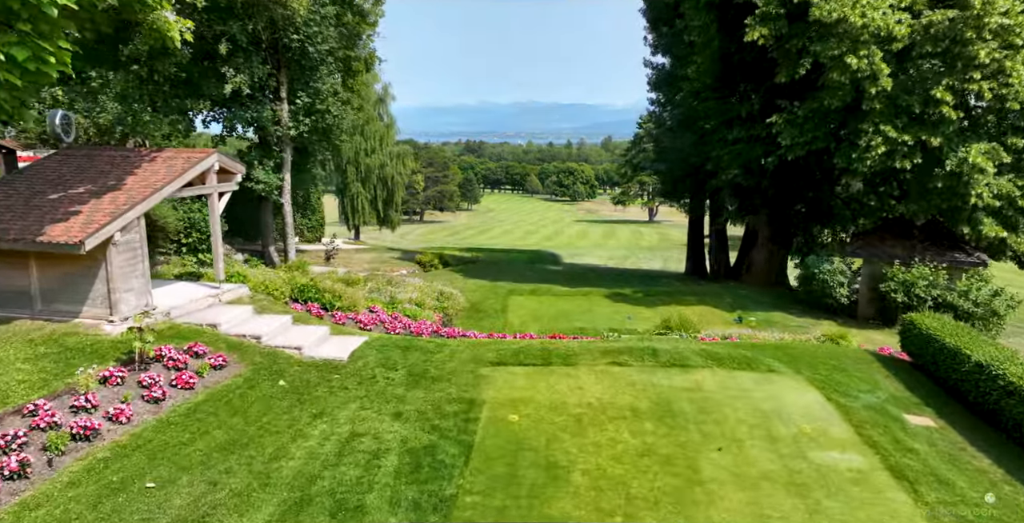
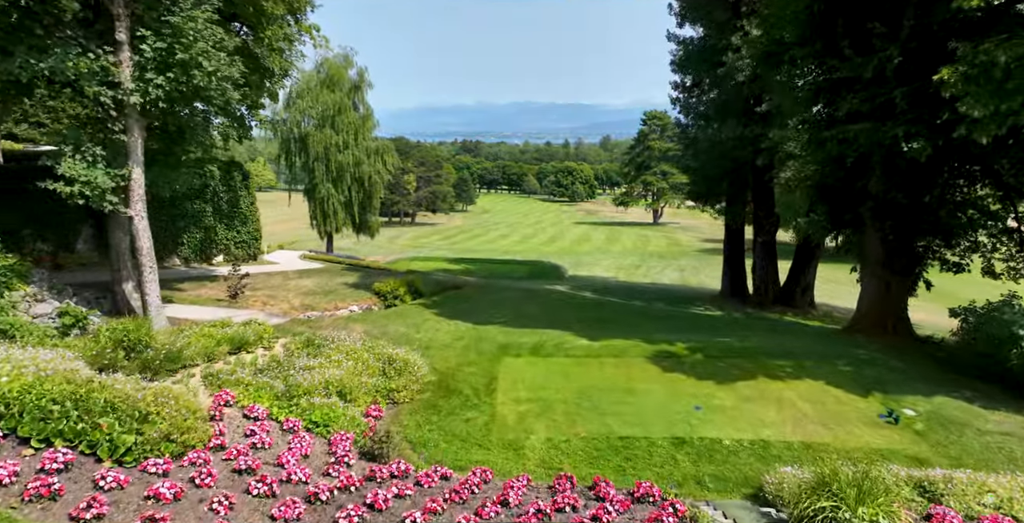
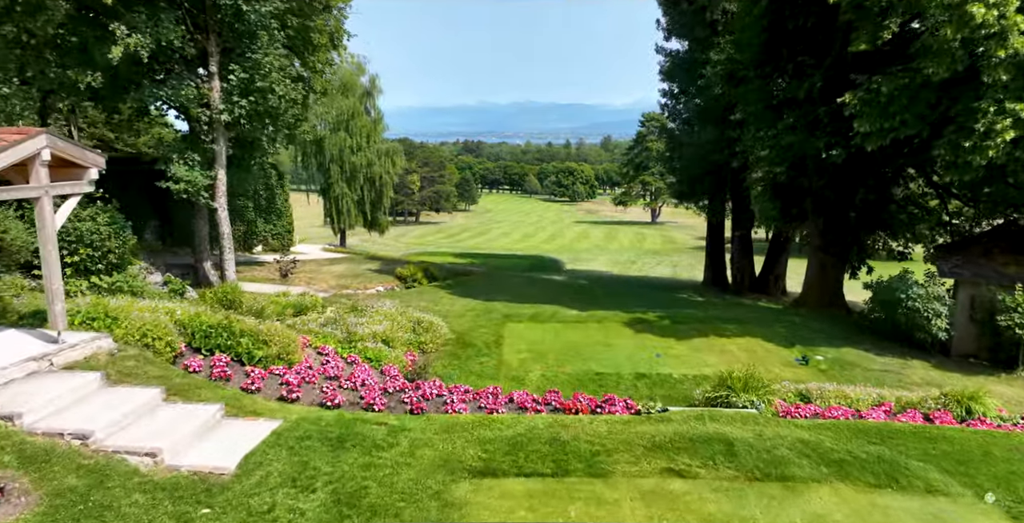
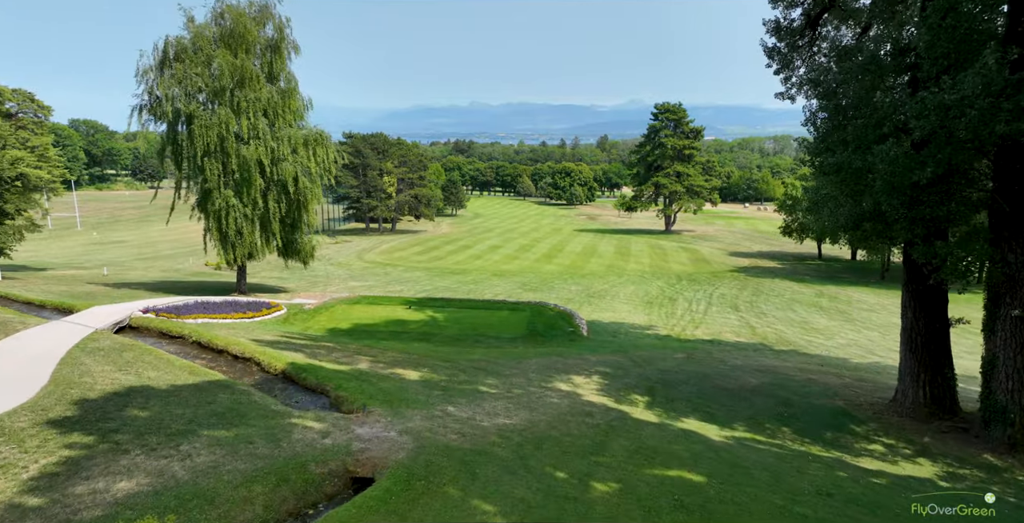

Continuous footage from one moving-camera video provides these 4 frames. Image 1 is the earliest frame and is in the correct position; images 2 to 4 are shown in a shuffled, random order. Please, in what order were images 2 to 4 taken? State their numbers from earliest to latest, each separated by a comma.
3, 2, 4
